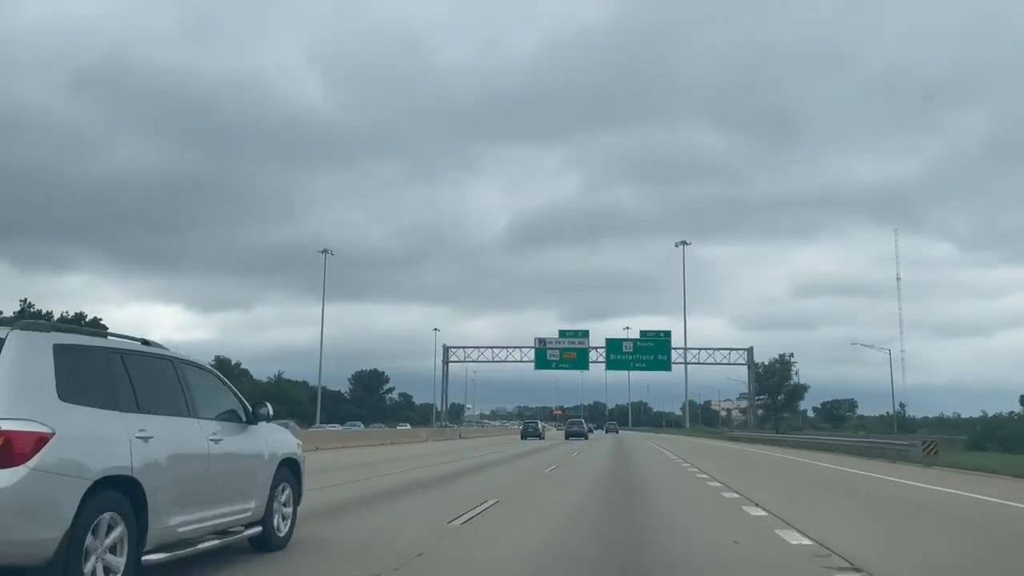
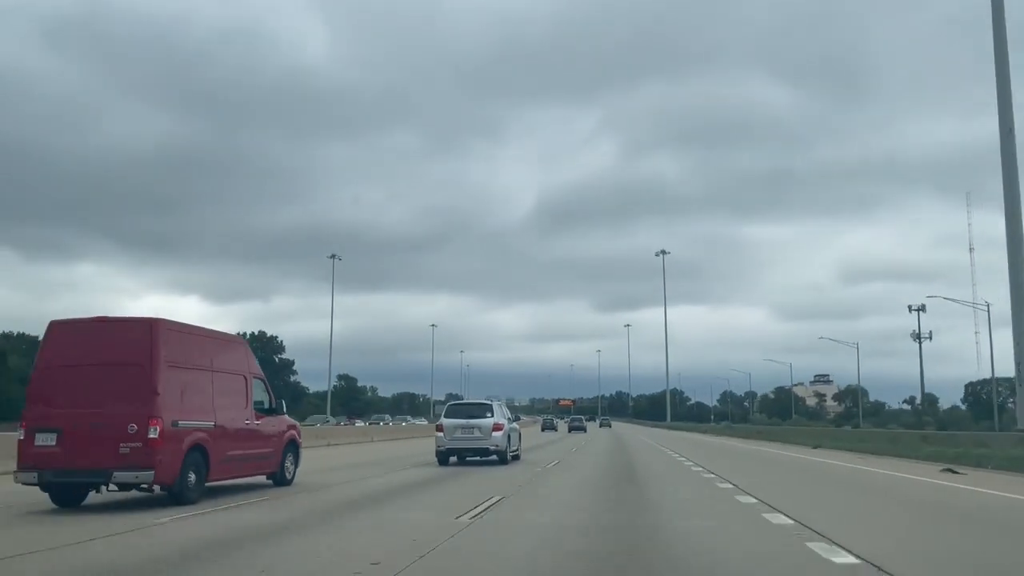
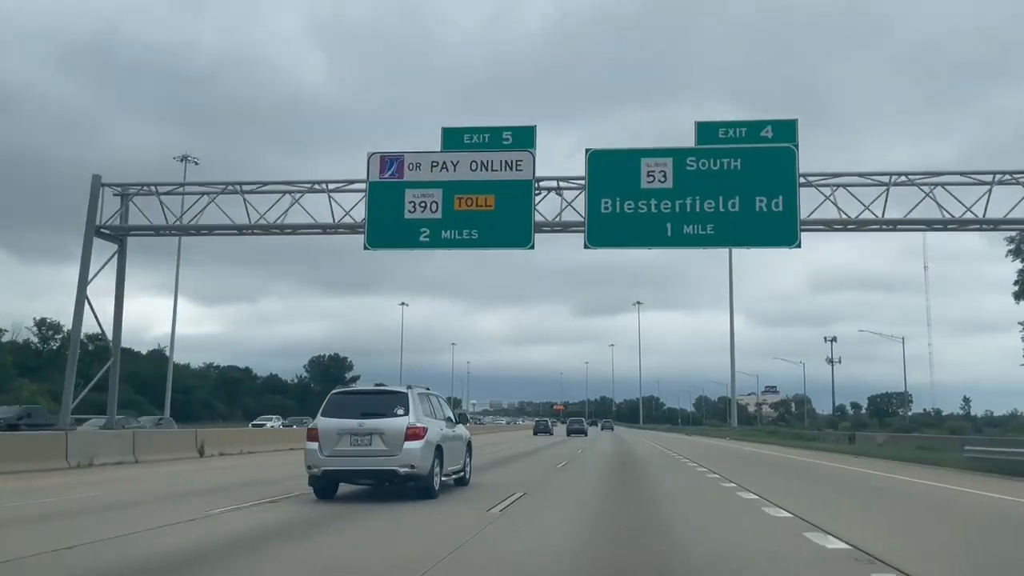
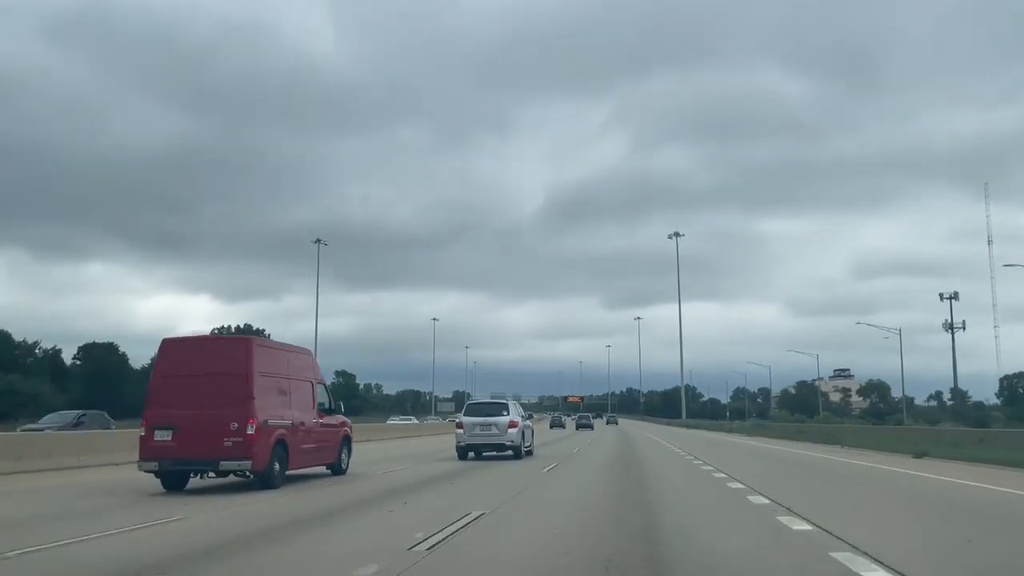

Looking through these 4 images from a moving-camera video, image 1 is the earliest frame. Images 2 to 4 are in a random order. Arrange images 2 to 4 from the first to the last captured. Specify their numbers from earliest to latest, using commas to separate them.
3, 2, 4
